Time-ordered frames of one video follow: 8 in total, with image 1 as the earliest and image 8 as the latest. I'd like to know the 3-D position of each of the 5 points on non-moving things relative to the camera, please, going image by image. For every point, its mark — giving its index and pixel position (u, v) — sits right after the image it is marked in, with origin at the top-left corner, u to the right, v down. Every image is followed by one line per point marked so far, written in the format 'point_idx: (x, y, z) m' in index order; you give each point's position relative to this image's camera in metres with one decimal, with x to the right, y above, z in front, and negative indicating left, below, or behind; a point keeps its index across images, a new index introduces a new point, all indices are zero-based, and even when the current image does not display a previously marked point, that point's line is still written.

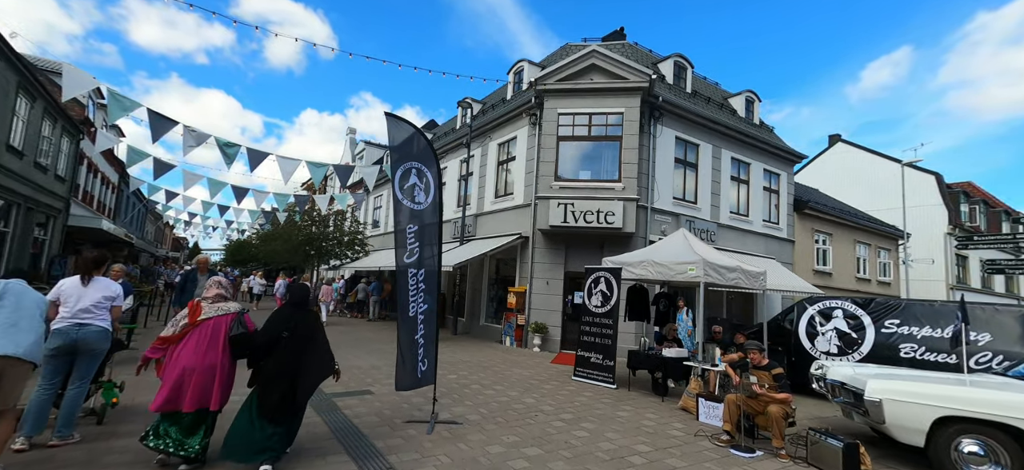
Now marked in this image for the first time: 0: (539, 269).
0: (+0.7, -0.9, +11.2) m
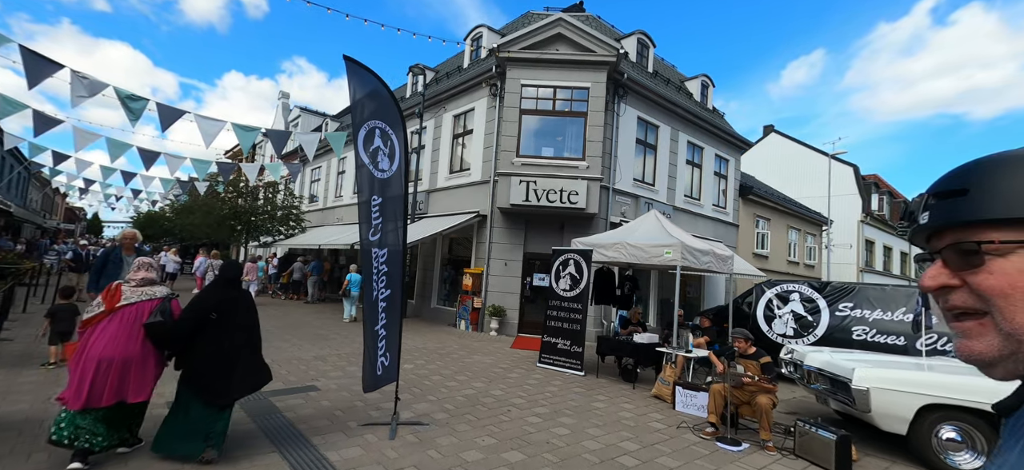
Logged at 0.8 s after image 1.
0: (-0.4, -0.4, +10.8) m
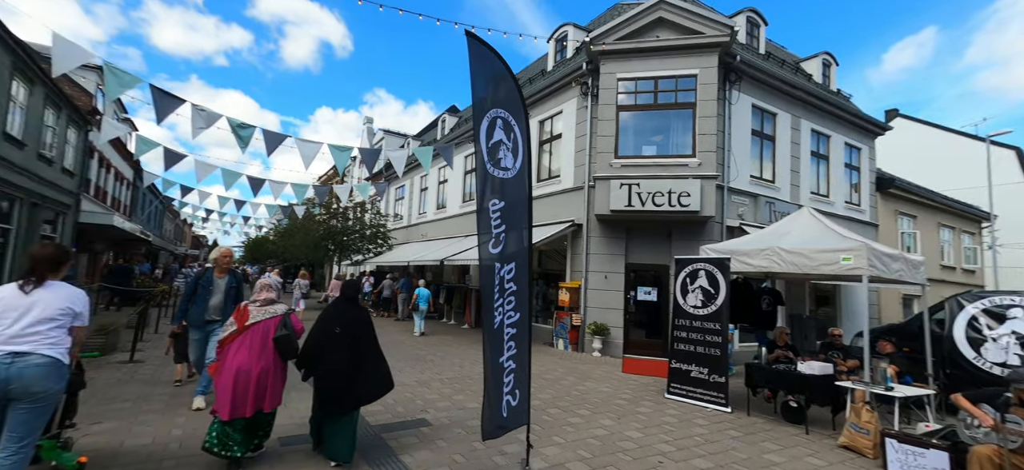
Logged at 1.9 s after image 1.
0: (+1.8, -0.6, +9.8) m
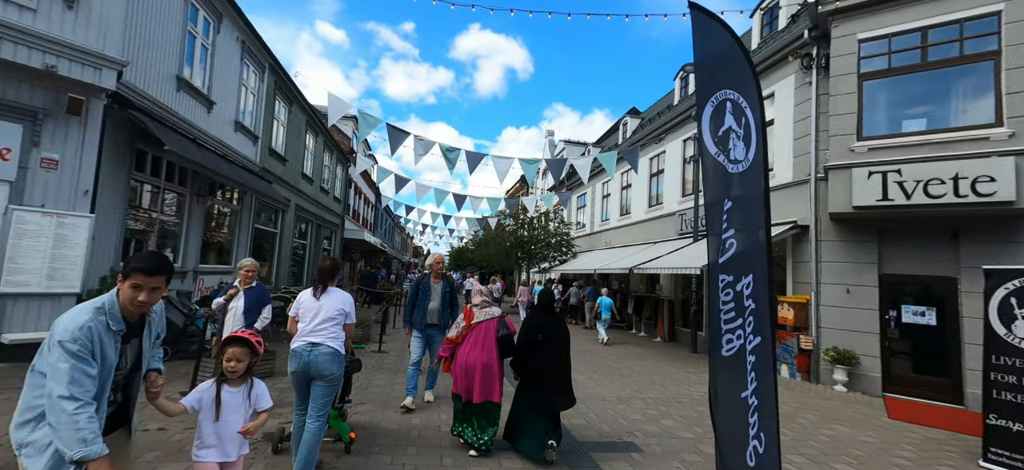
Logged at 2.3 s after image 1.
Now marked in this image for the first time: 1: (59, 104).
0: (+5.7, -0.6, +7.9) m
1: (-5.1, +1.5, +5.0) m
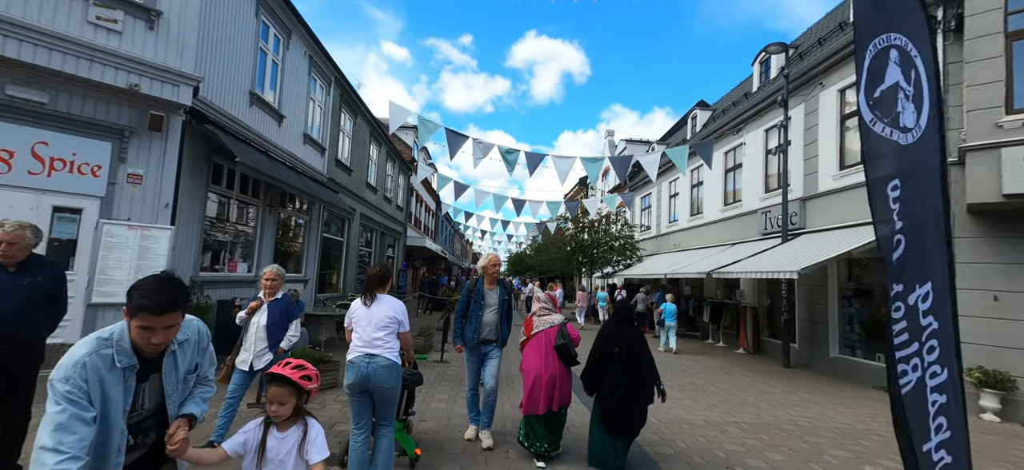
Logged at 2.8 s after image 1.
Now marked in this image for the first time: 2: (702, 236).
0: (+6.7, -0.6, +6.7) m
1: (-4.3, +1.3, +5.2) m
2: (+7.1, 0.0, +16.6) m
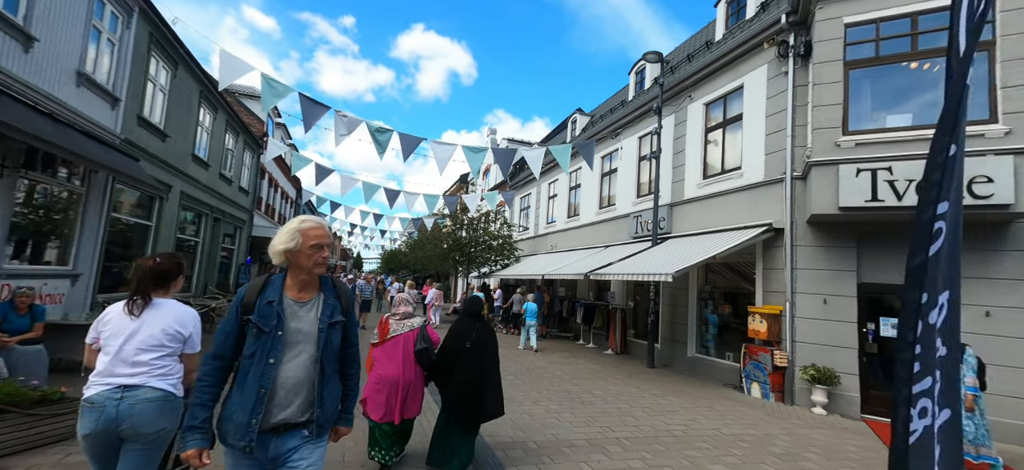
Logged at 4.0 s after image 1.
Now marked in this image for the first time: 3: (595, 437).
0: (+4.7, -0.7, +7.2) m
1: (-5.5, +1.6, +2.9) m
2: (+2.5, -0.1, +16.9) m
3: (+0.9, -2.2, +4.9) m
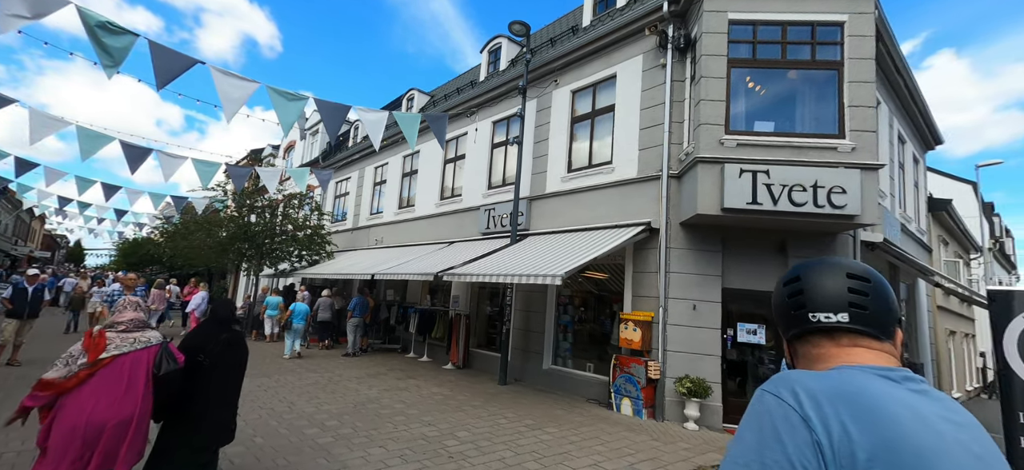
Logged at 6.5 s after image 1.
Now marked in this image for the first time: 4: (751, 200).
0: (+2.7, -0.7, +6.5) m
1: (-4.7, +2.1, -1.6) m
2: (-3.3, +0.1, +14.5) m
3: (0.0, -2.0, +2.8) m
4: (+3.5, +0.5, +6.2) m
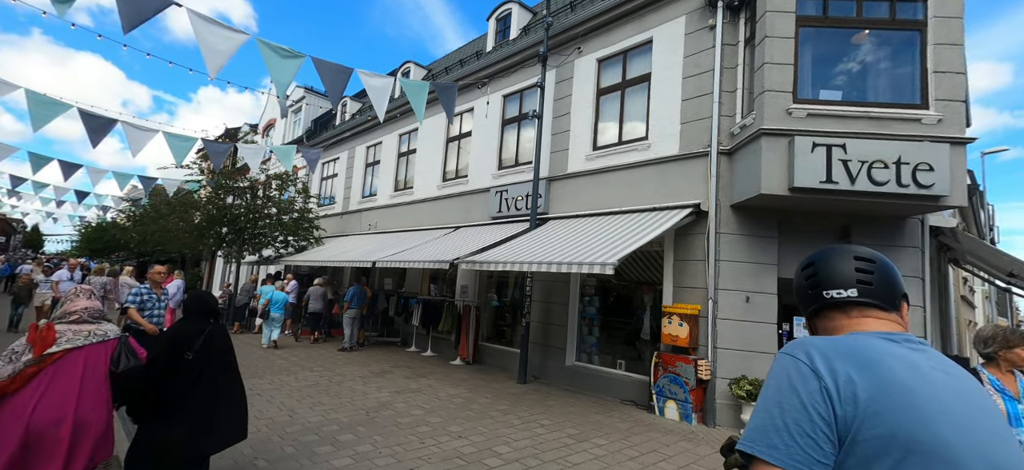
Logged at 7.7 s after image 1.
0: (+3.3, -0.5, +5.7) m
1: (-3.8, +2.2, -2.8) m
2: (-3.1, +0.6, +13.3) m
3: (+0.7, -1.9, +1.9) m
4: (+4.1, +0.7, +5.4) m
